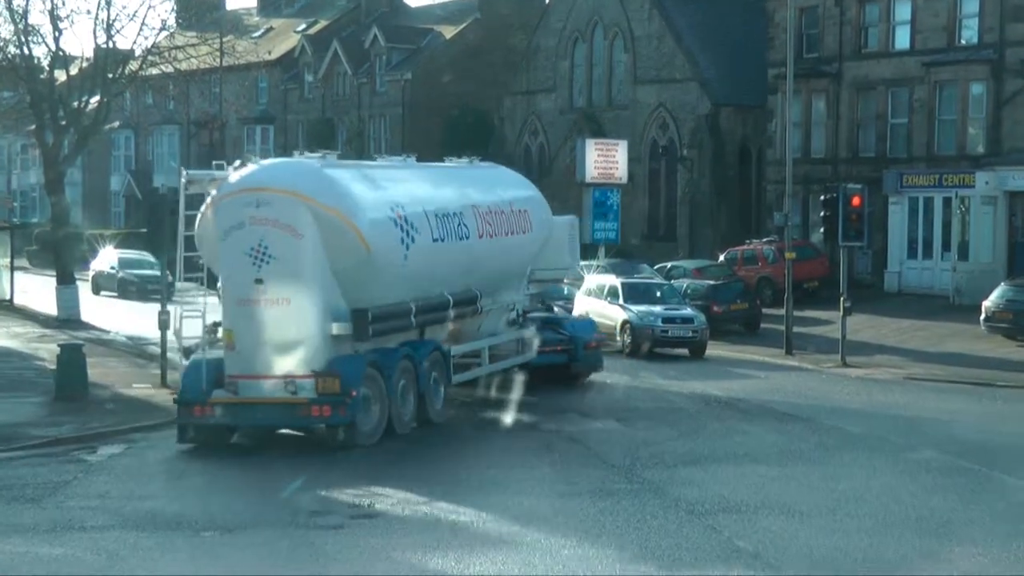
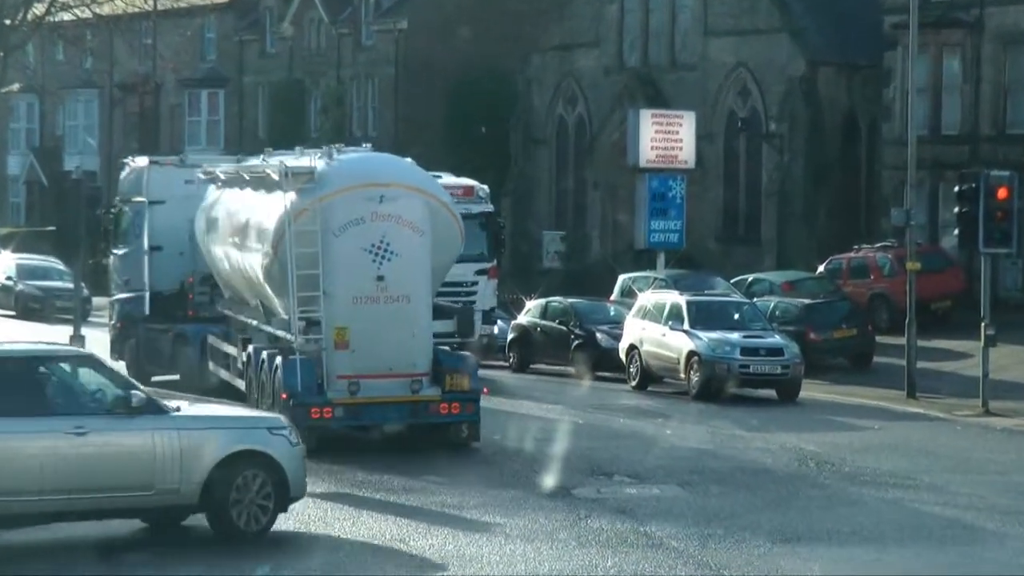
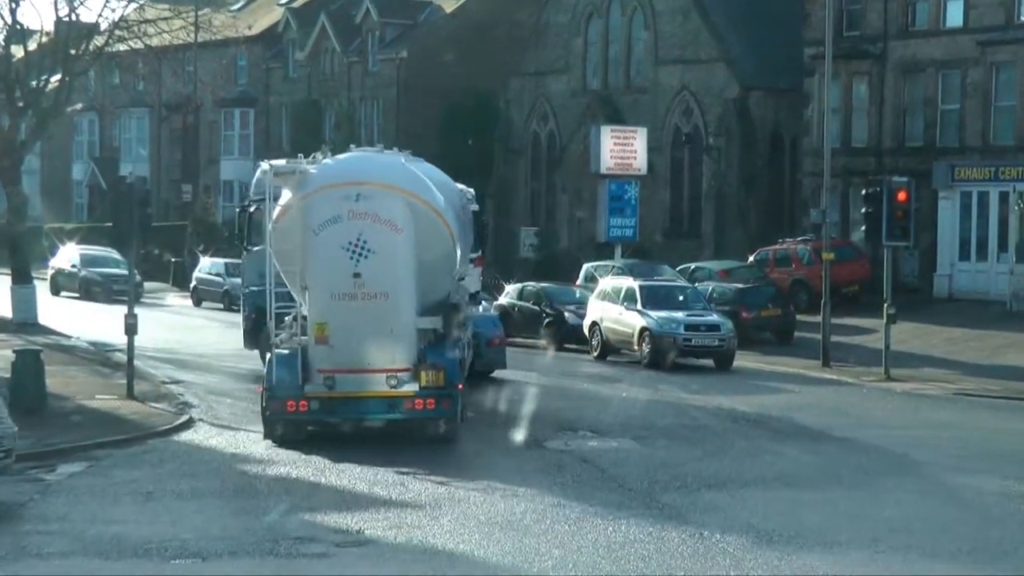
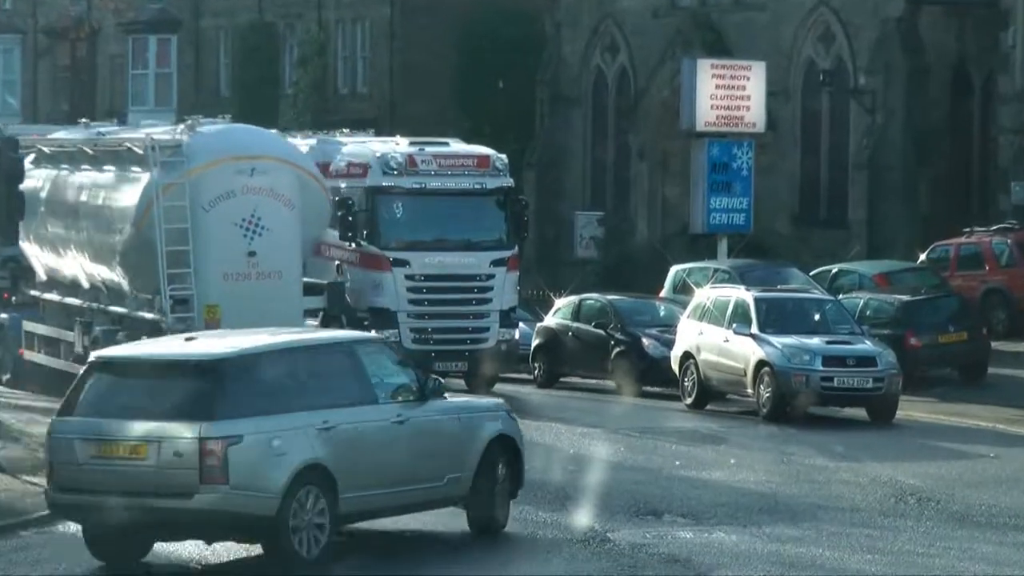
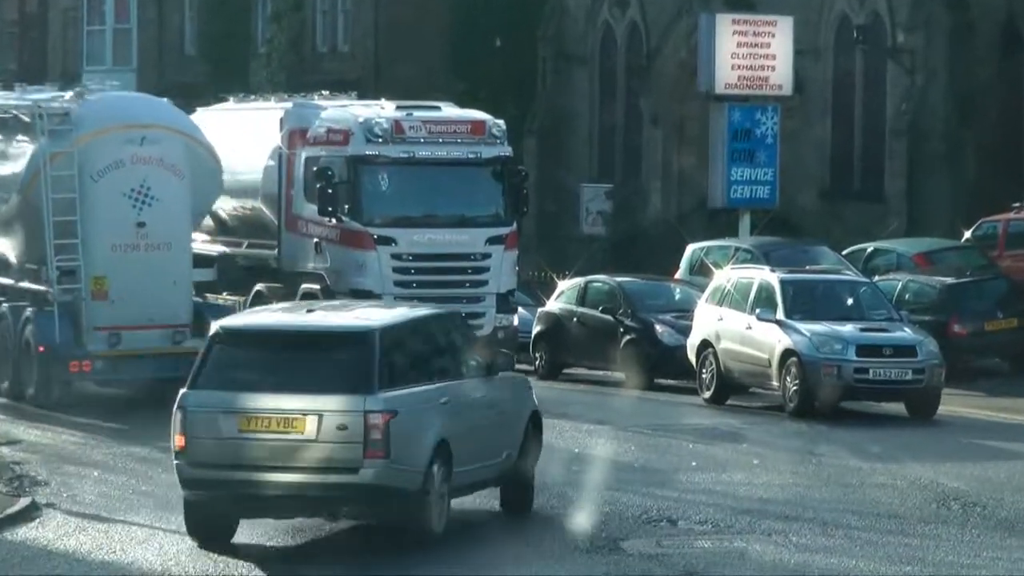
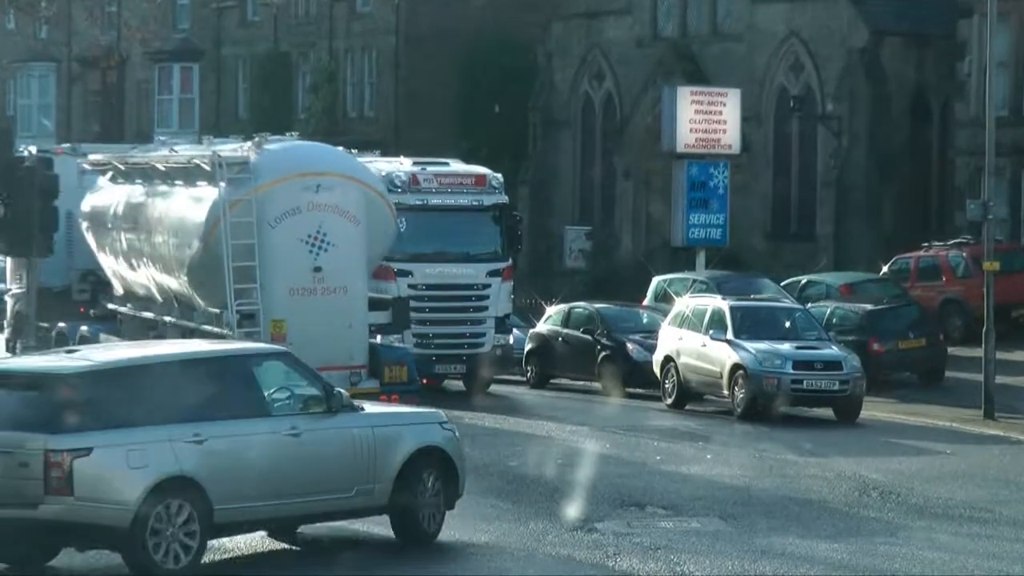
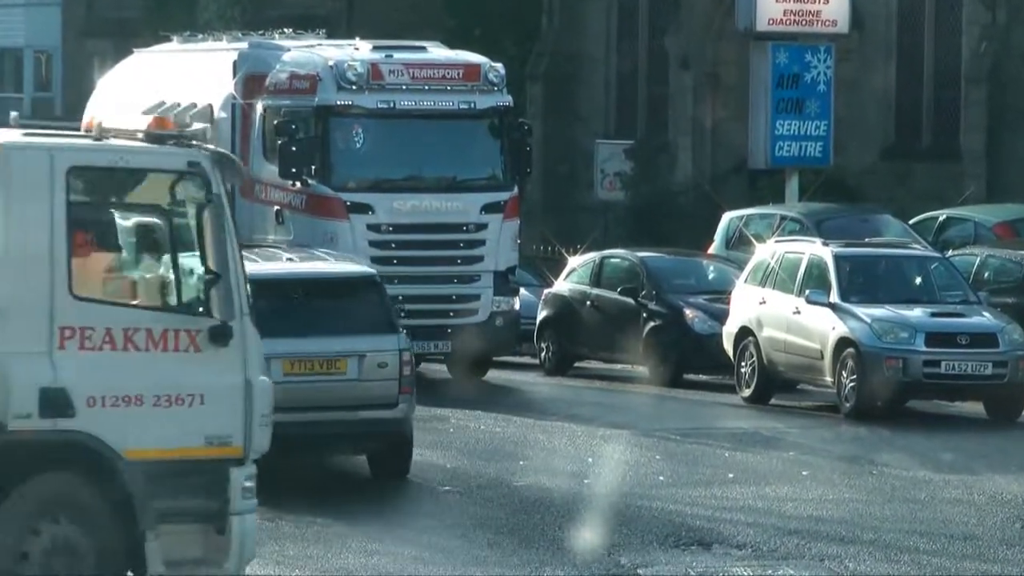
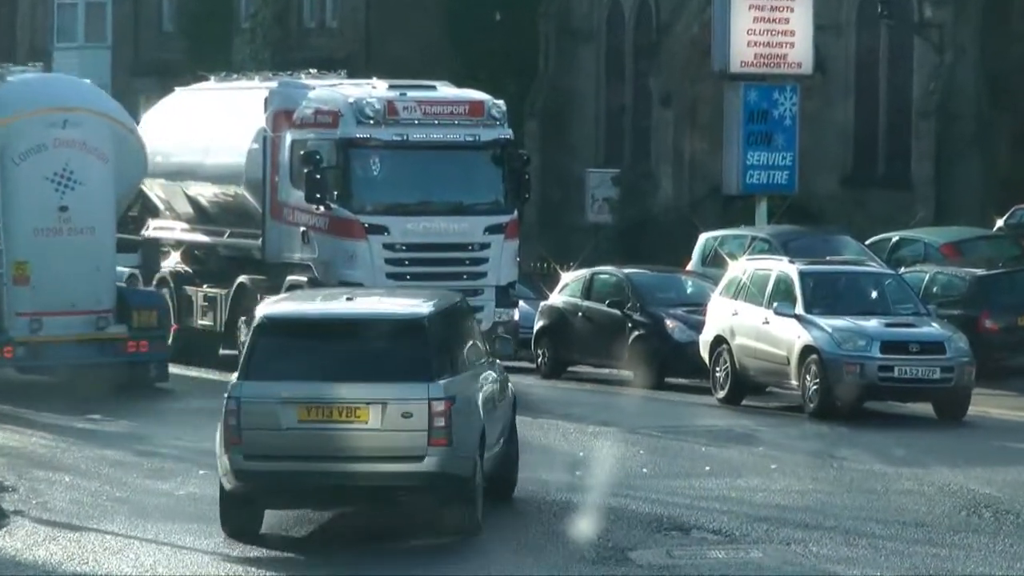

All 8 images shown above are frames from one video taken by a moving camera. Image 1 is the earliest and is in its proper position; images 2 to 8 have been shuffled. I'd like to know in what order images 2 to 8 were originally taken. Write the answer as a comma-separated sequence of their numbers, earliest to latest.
3, 2, 6, 4, 5, 8, 7
